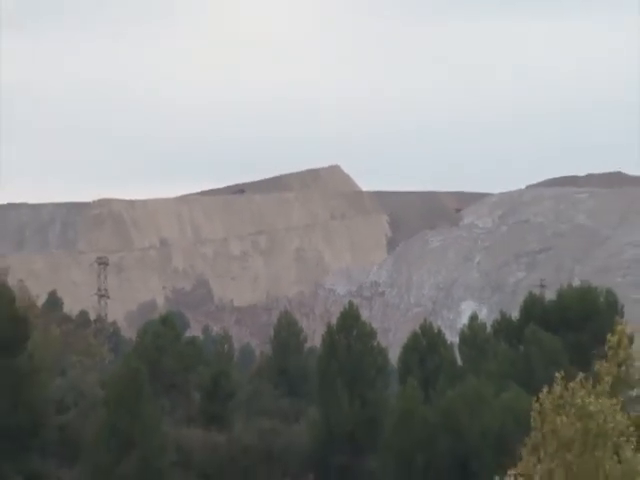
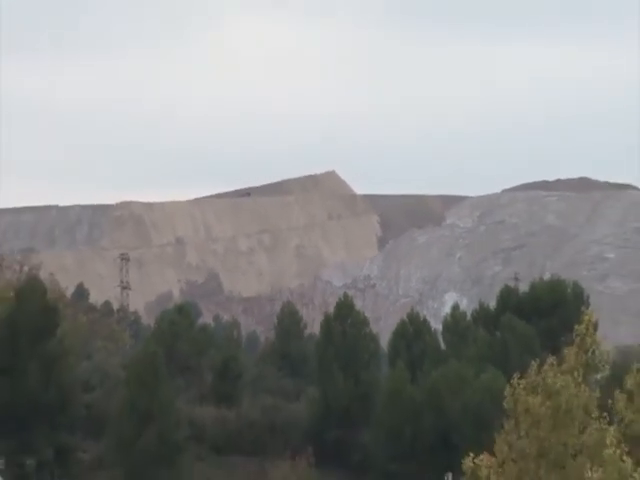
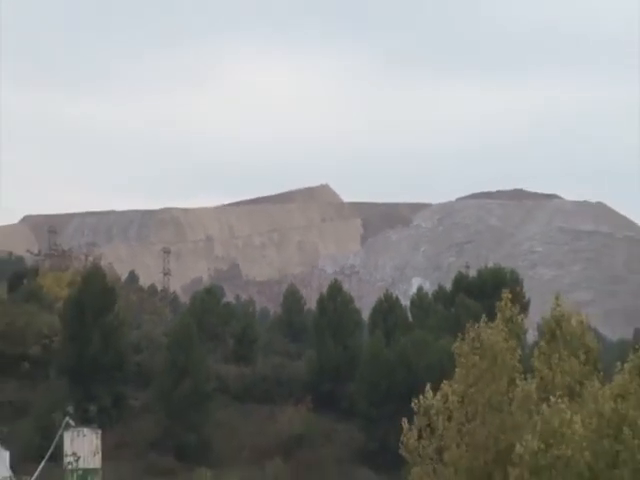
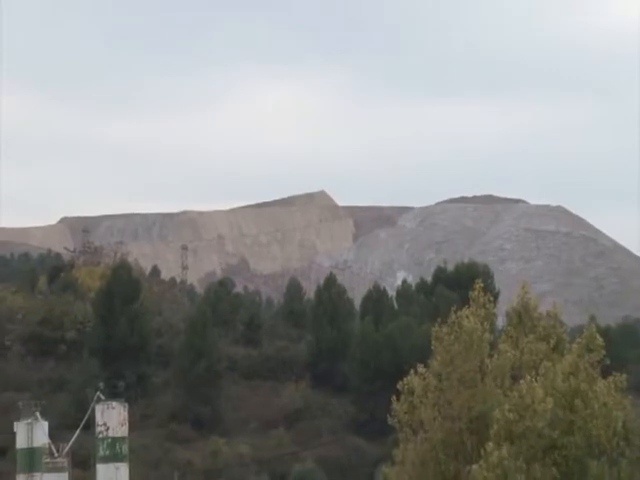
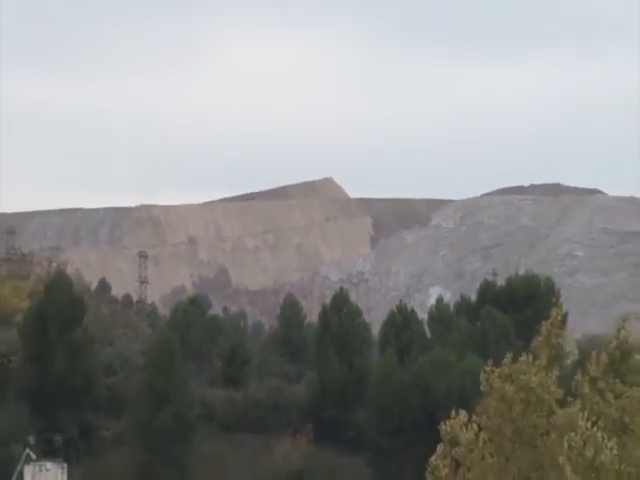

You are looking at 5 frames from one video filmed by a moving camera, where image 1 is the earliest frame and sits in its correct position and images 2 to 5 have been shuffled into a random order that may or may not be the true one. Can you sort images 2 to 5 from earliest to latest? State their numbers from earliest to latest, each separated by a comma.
2, 5, 3, 4
